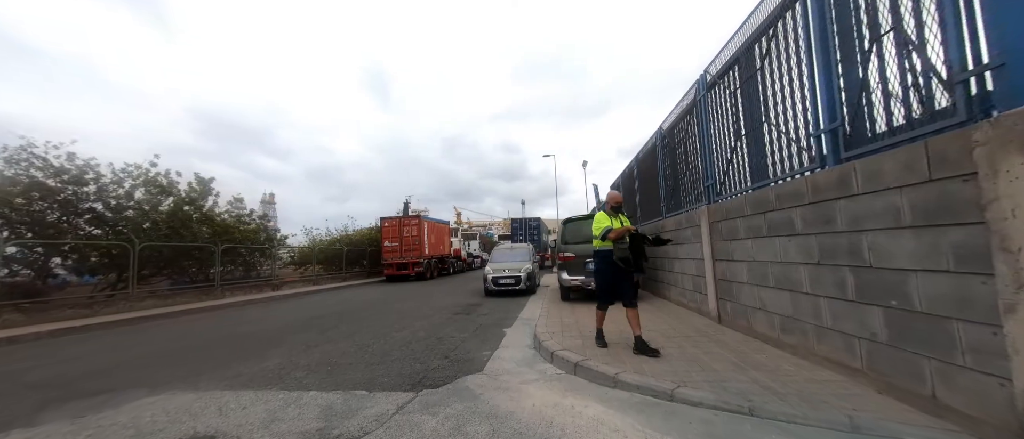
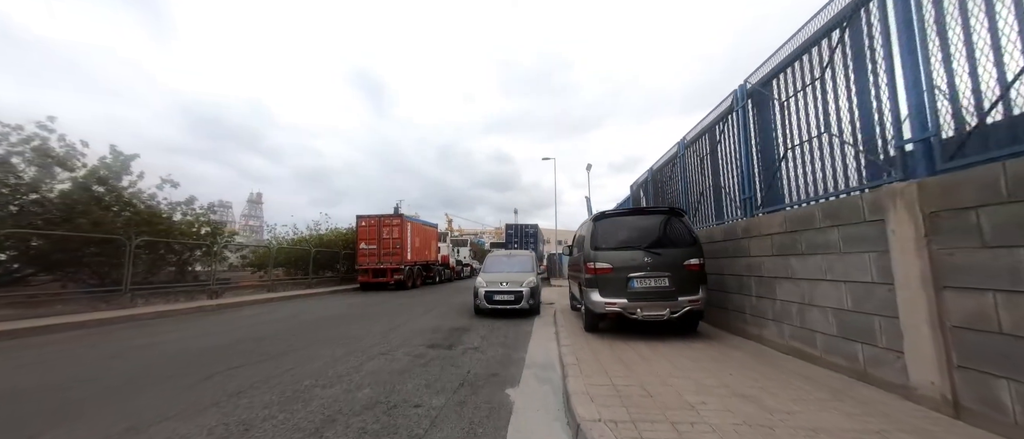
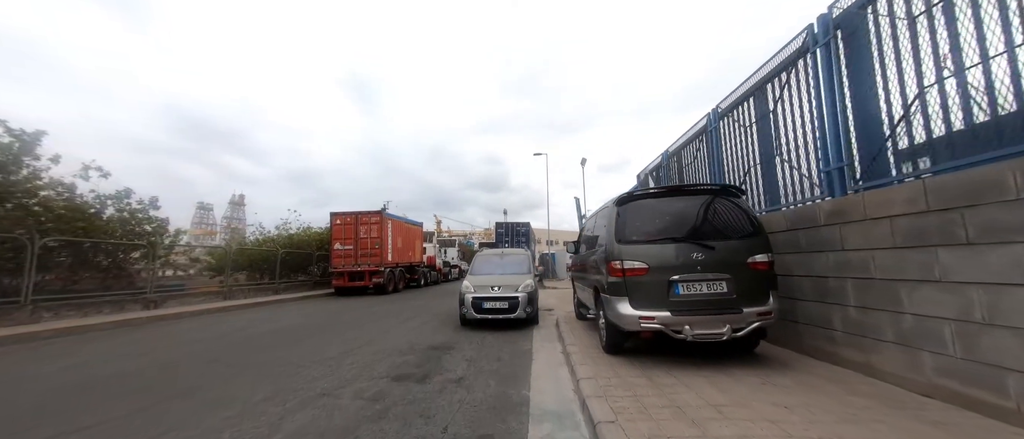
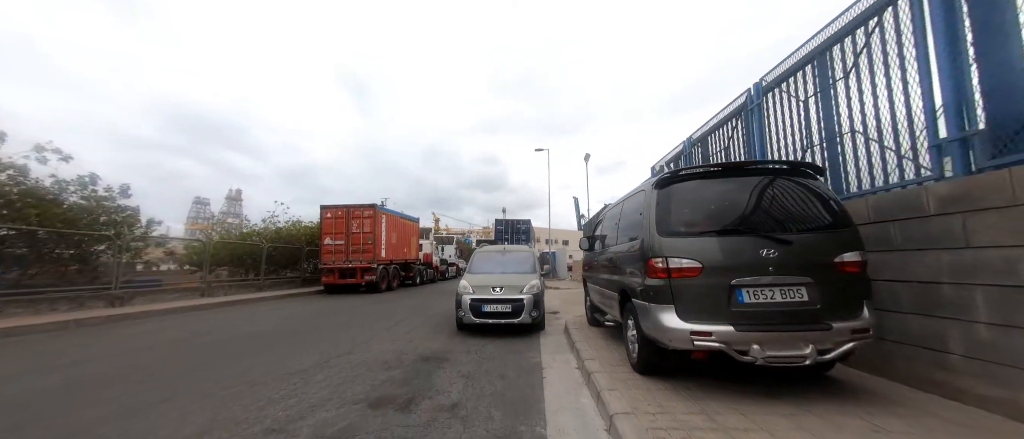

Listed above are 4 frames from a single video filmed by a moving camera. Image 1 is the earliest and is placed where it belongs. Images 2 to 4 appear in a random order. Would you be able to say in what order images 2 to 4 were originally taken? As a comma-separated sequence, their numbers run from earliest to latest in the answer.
2, 3, 4
